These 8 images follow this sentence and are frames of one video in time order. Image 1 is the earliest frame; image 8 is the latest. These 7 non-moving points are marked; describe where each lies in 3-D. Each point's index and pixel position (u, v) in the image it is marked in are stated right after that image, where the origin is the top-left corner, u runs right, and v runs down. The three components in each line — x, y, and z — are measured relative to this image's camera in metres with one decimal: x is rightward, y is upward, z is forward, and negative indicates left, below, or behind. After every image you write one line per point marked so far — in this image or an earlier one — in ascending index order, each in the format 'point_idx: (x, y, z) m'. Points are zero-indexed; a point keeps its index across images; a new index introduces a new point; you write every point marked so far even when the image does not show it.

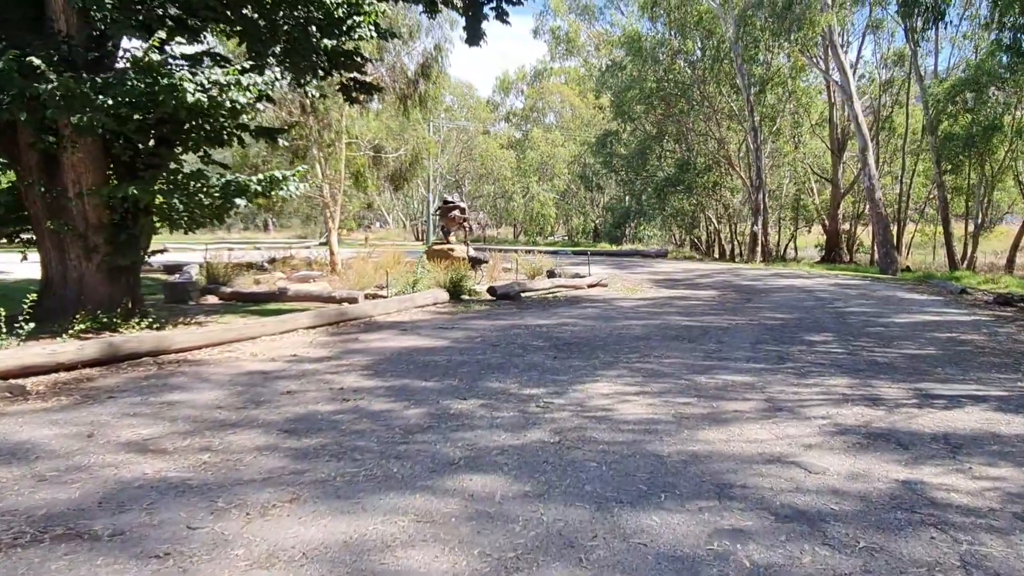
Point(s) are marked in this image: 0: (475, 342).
0: (-0.4, -0.6, +7.7) m
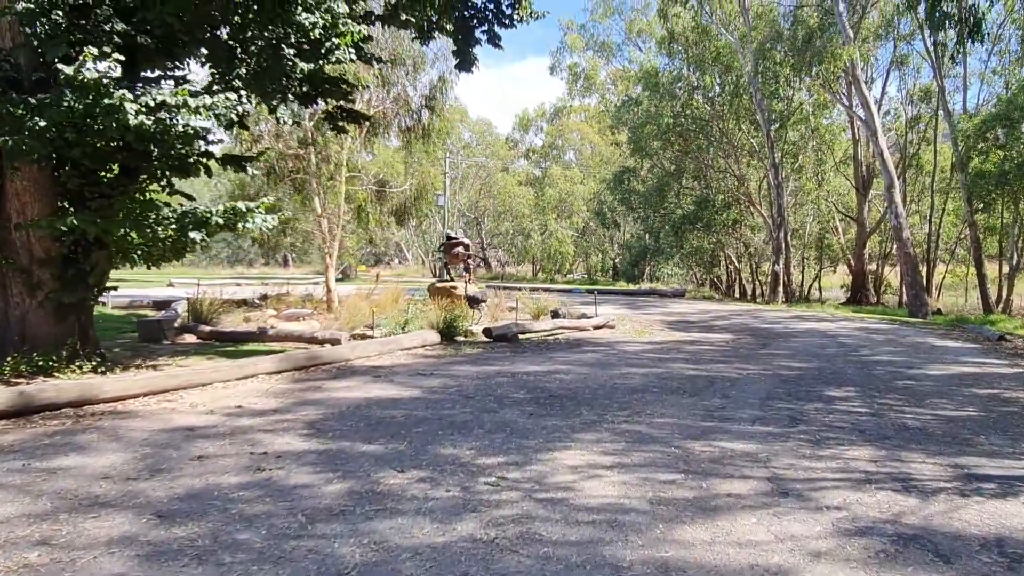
0: (-0.7, -1.1, +6.9) m
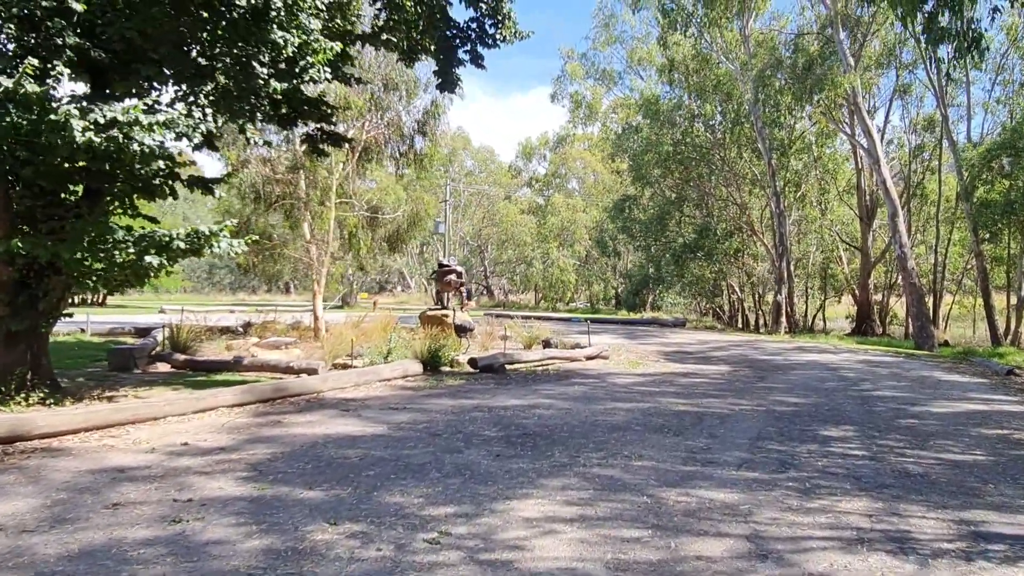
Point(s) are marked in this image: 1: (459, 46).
0: (-0.9, -1.4, +6.4) m
1: (-0.8, +3.4, +9.5) m
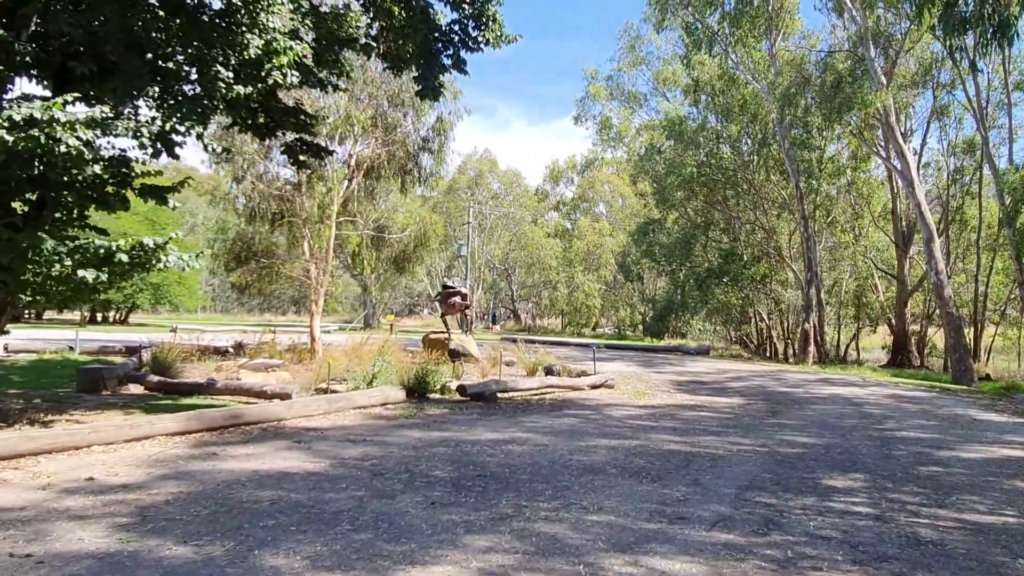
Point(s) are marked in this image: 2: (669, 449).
0: (-1.3, -1.6, +5.7) m
1: (-0.9, +3.2, +8.9) m
2: (+1.6, -1.7, +7.0) m
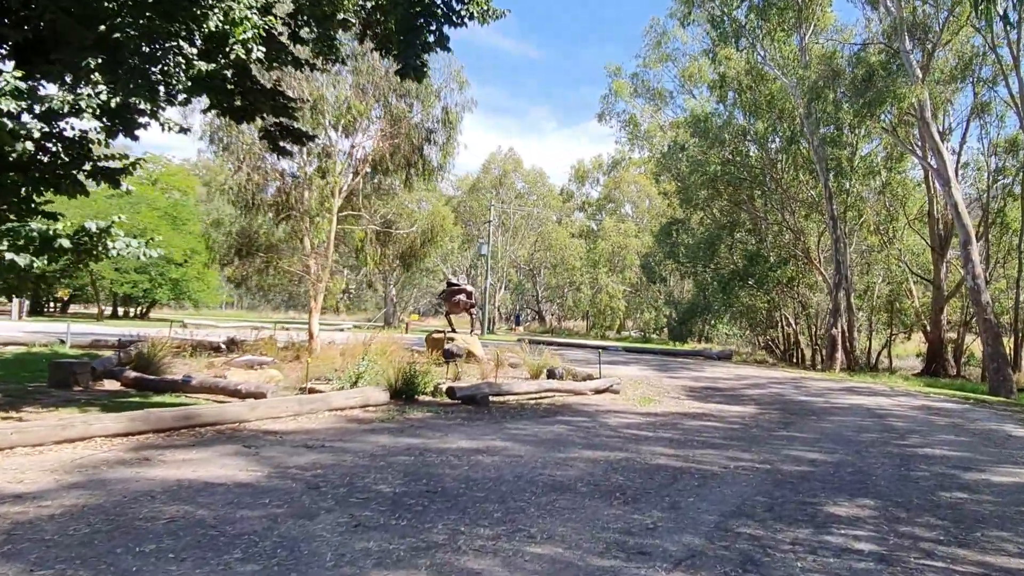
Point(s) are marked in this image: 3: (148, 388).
0: (-1.6, -1.5, +5.1) m
1: (-1.1, +3.2, +8.3) m
2: (+1.4, -1.6, +6.3) m
3: (-5.2, -1.4, +9.7) m
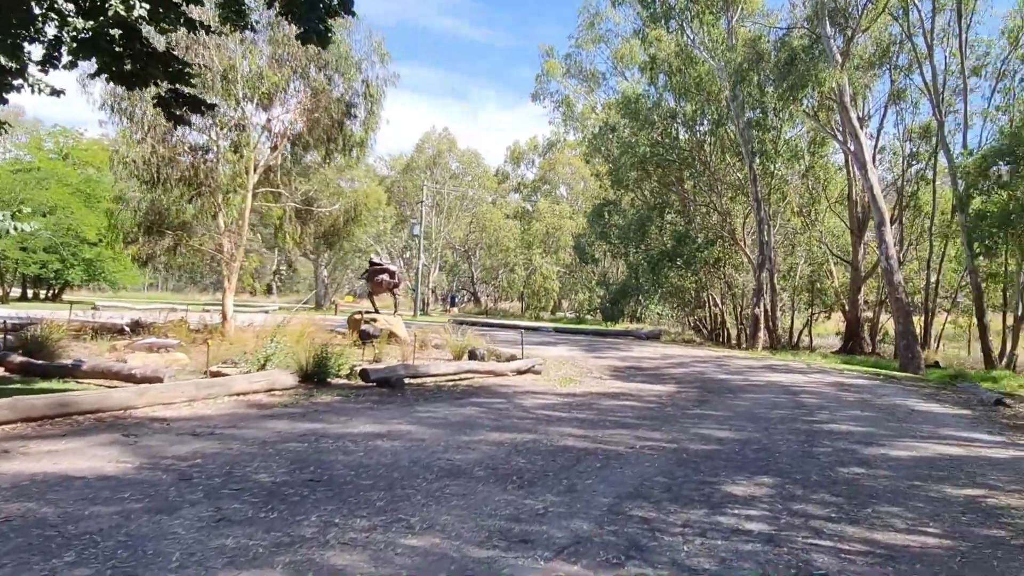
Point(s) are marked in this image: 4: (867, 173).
0: (-2.4, -1.3, +4.7) m
1: (-2.1, +3.5, +7.8) m
2: (+0.5, -1.4, +6.1) m
3: (-6.4, -1.1, +8.9) m
4: (+9.9, +3.2, +18.8) m
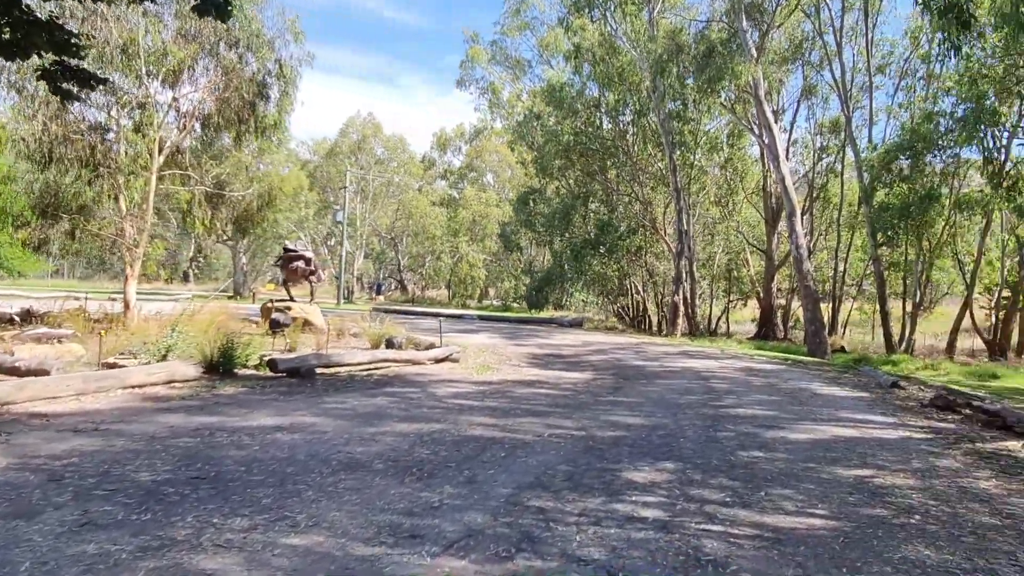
0: (-3.1, -1.2, +4.3) m
1: (-3.1, +3.6, +7.3) m
2: (-0.3, -1.3, +6.0) m
3: (-7.5, -1.0, +8.1) m
4: (+7.8, +3.6, +19.5) m
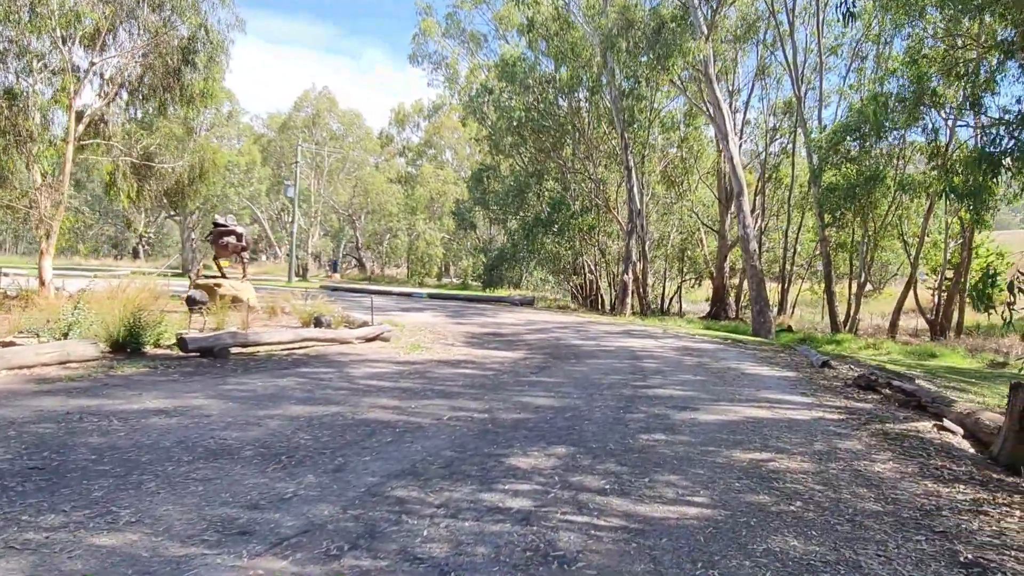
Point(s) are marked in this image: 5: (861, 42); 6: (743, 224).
0: (-3.8, -1.0, +3.9) m
1: (-4.0, +3.9, +6.8) m
2: (-1.2, -1.1, +5.7) m
3: (-8.4, -0.6, +7.4) m
4: (+6.2, +4.2, +19.4) m
5: (+10.2, +7.3, +19.8) m
6: (+6.7, +1.9, +19.6) m
